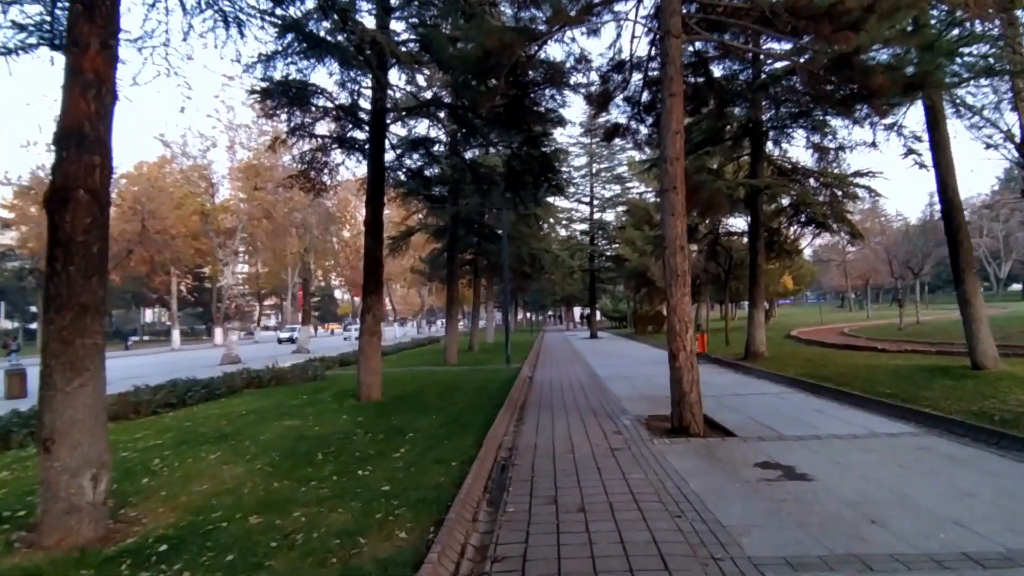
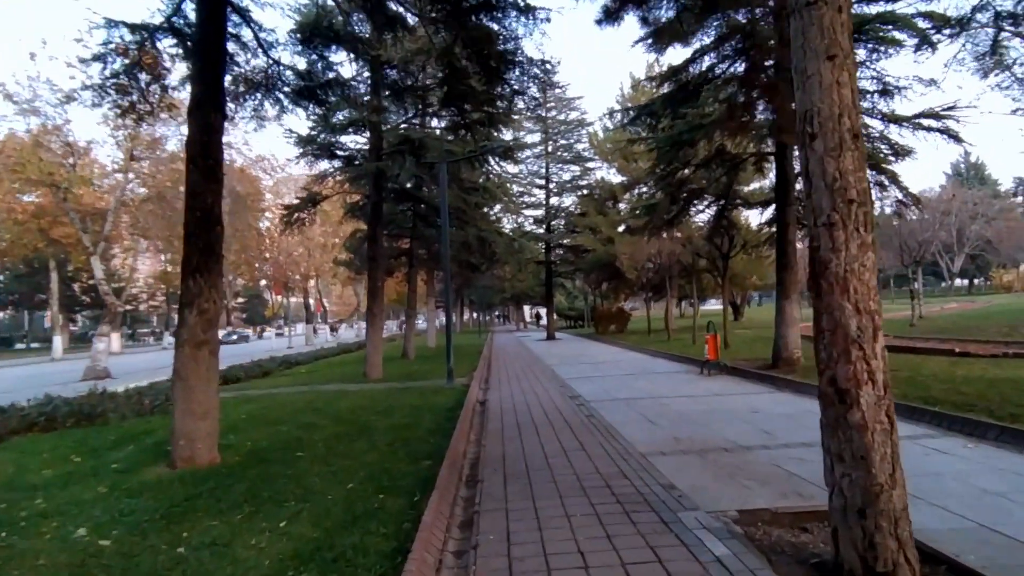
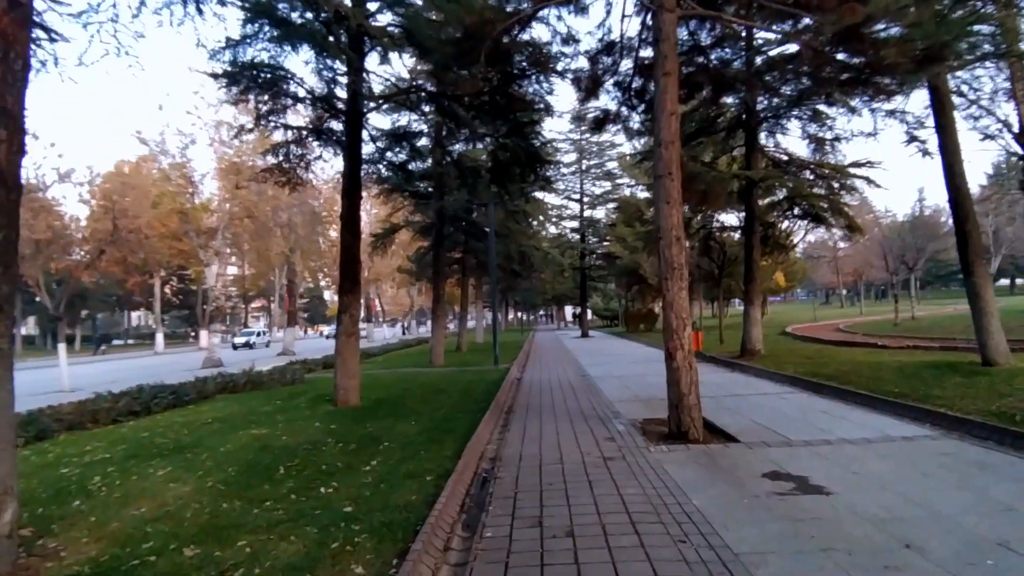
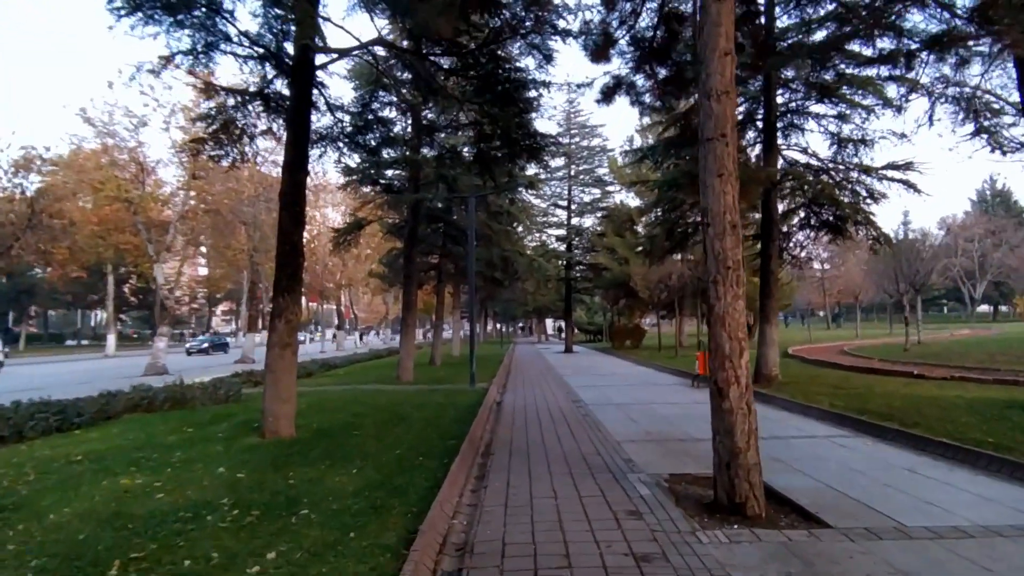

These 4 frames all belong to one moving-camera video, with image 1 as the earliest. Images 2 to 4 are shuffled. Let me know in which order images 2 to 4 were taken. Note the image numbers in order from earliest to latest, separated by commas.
3, 4, 2
